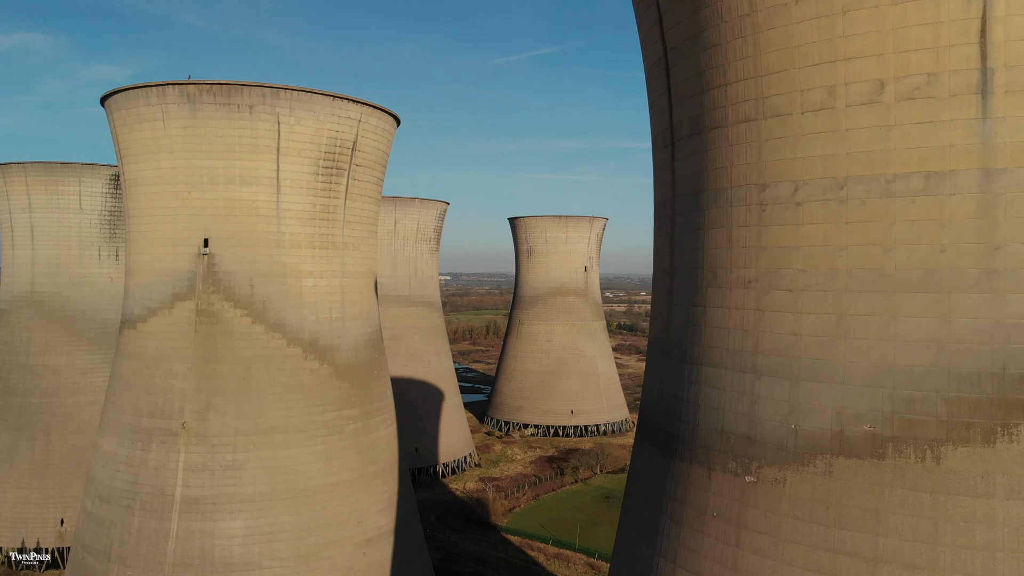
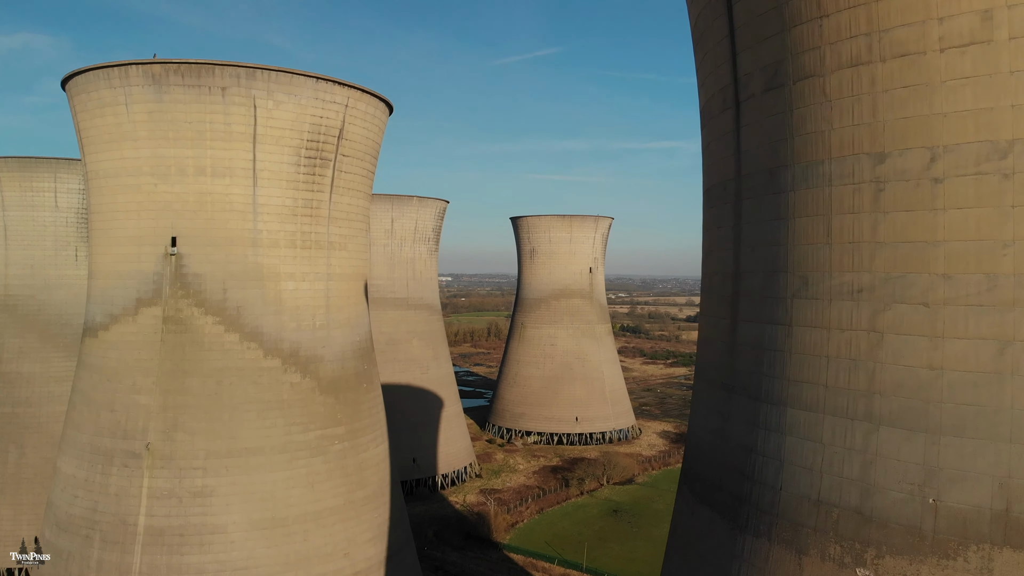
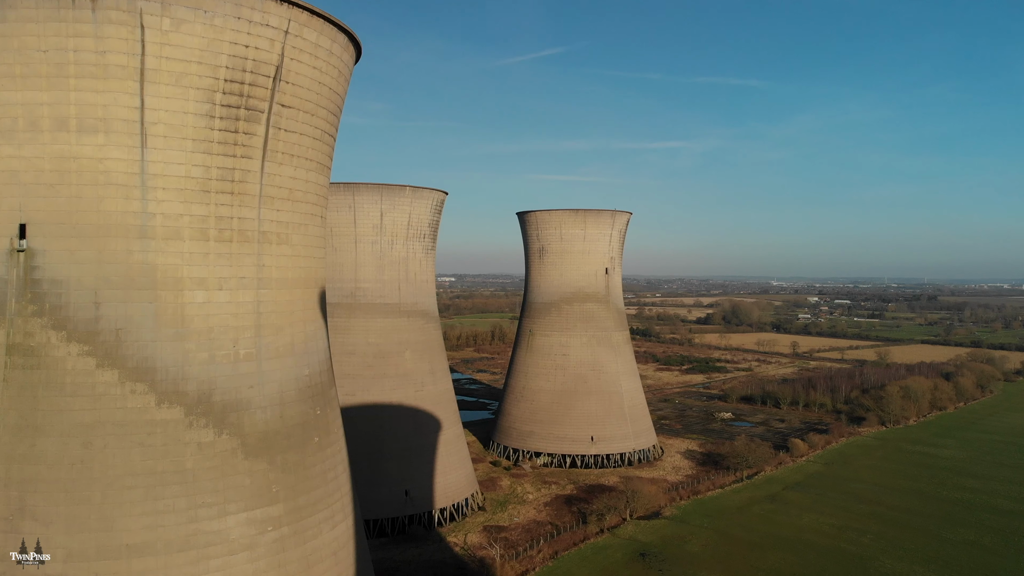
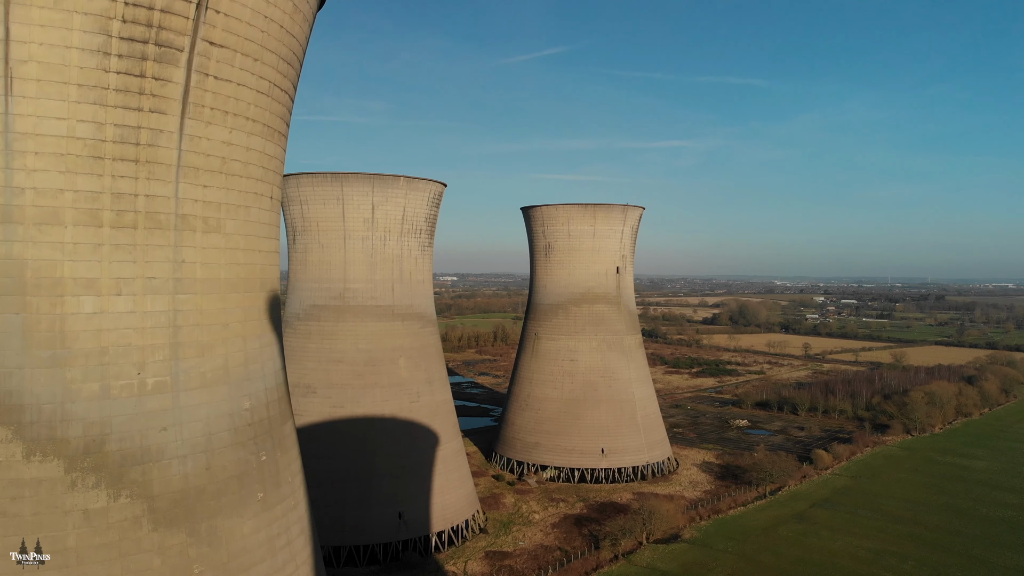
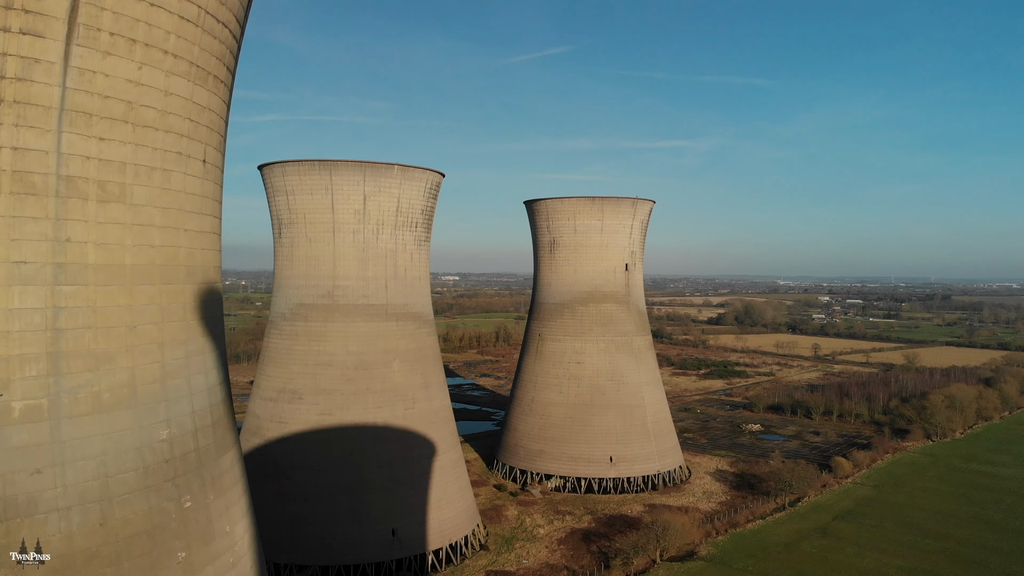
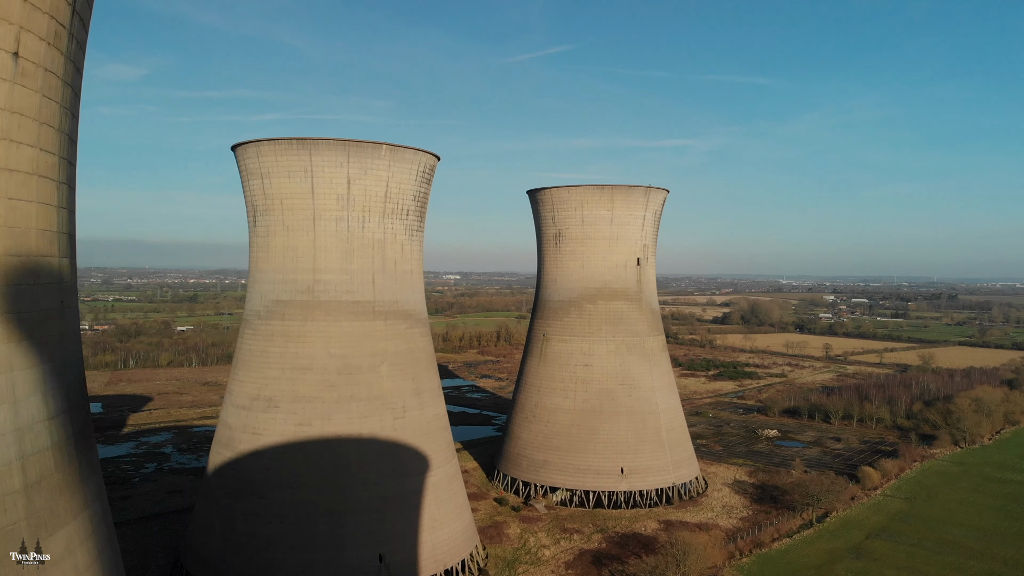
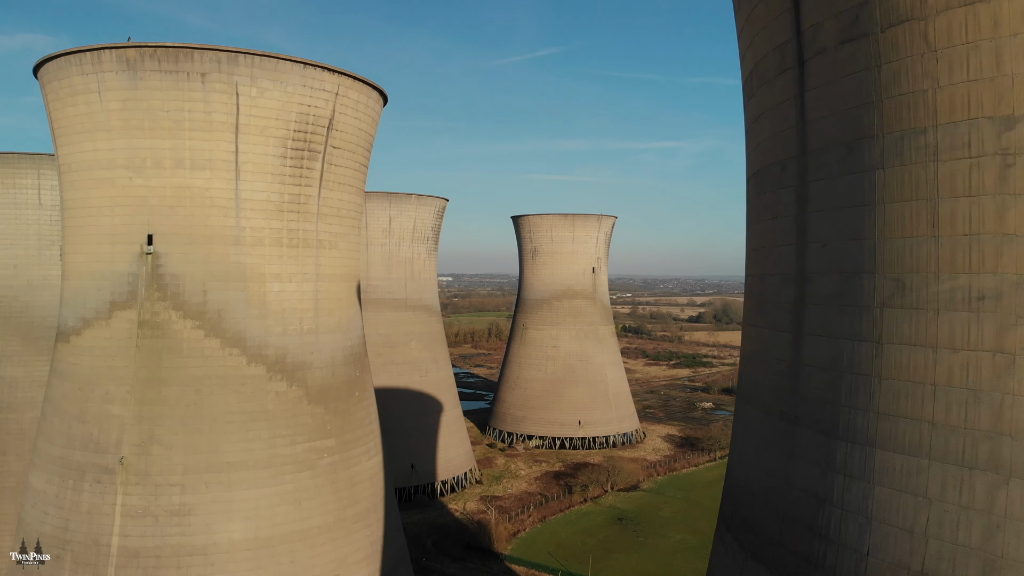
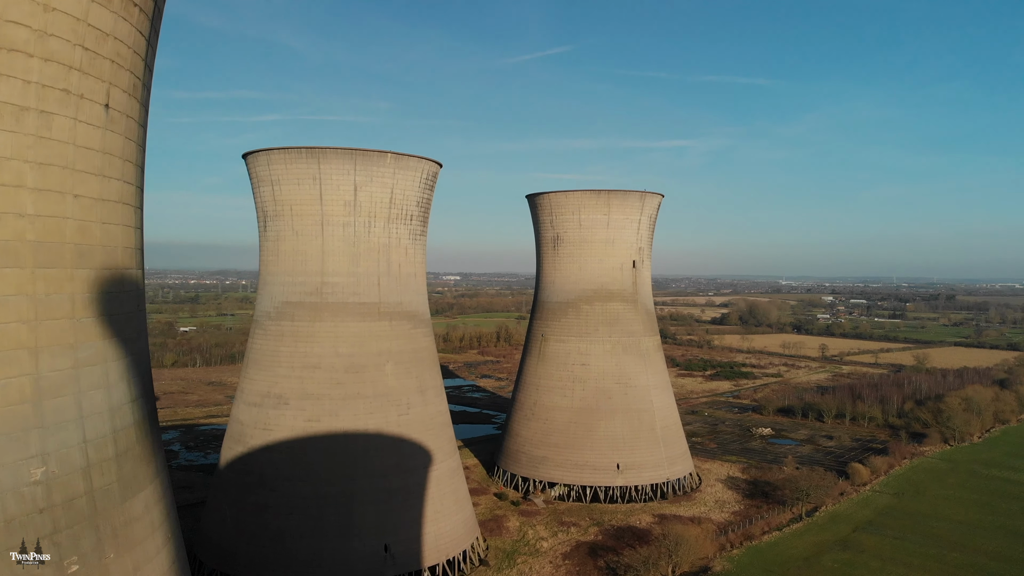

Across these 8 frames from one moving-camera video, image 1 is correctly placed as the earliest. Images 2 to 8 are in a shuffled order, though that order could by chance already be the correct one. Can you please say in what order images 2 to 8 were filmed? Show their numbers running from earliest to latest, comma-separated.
2, 7, 3, 4, 5, 8, 6
